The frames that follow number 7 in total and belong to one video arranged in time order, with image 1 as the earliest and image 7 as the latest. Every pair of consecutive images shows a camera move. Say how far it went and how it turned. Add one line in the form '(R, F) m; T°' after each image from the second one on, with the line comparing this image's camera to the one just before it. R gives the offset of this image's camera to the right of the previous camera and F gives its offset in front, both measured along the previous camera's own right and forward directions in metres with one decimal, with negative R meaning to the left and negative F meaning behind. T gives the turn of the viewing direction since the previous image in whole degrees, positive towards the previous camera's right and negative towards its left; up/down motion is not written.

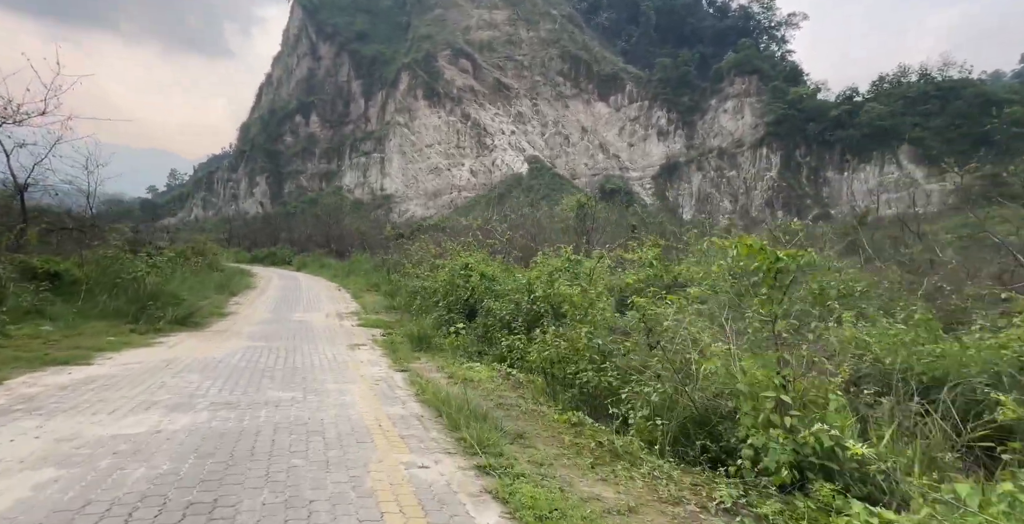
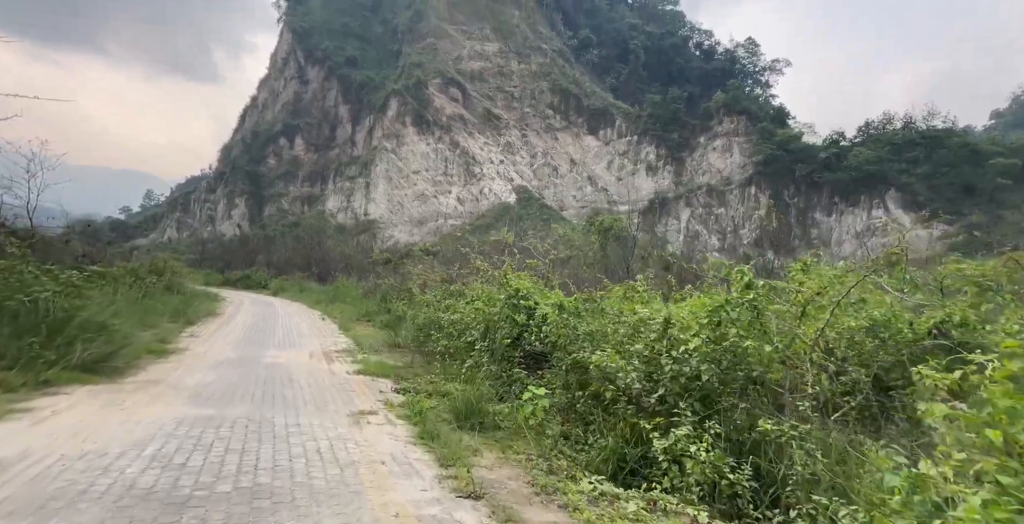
(-0.4, +1.1) m; +2°
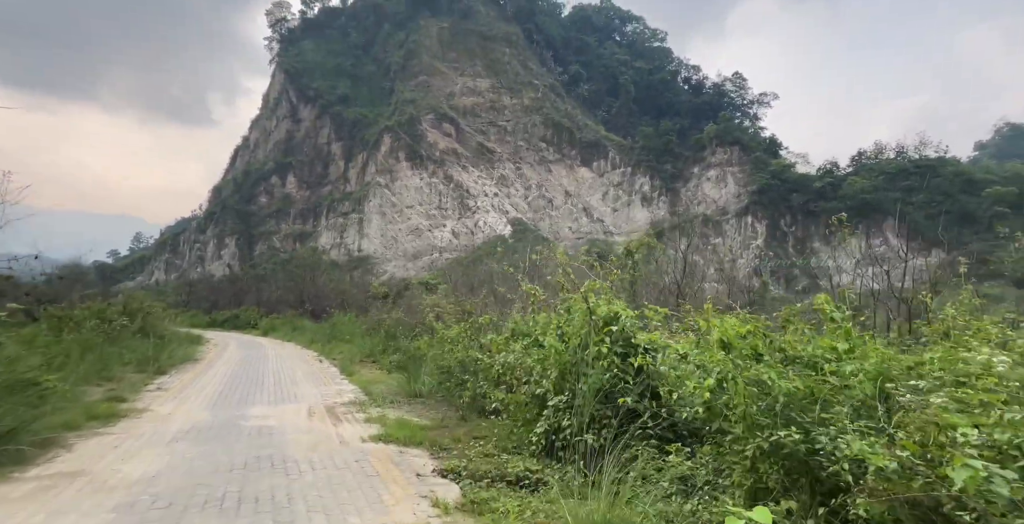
(-0.3, +0.8) m; +1°
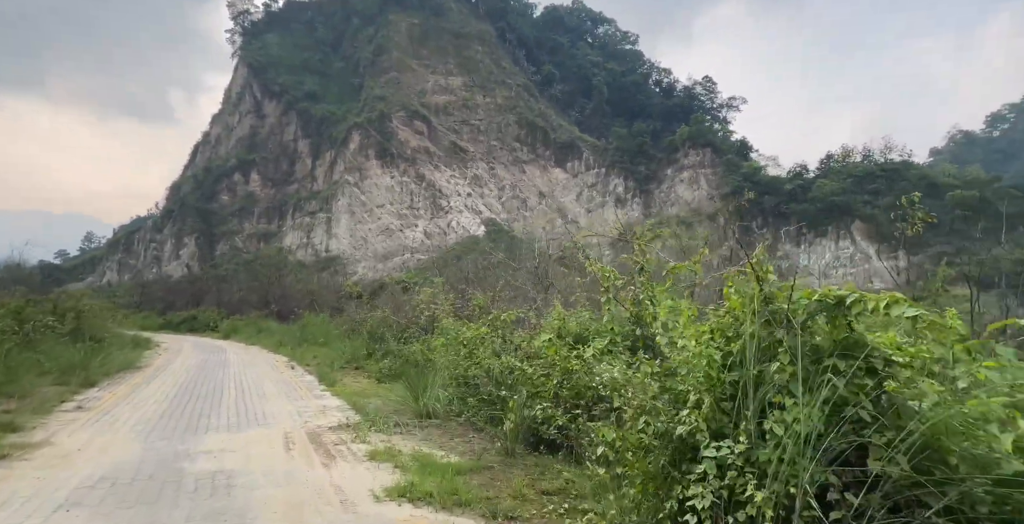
(-0.3, +0.8) m; +3°
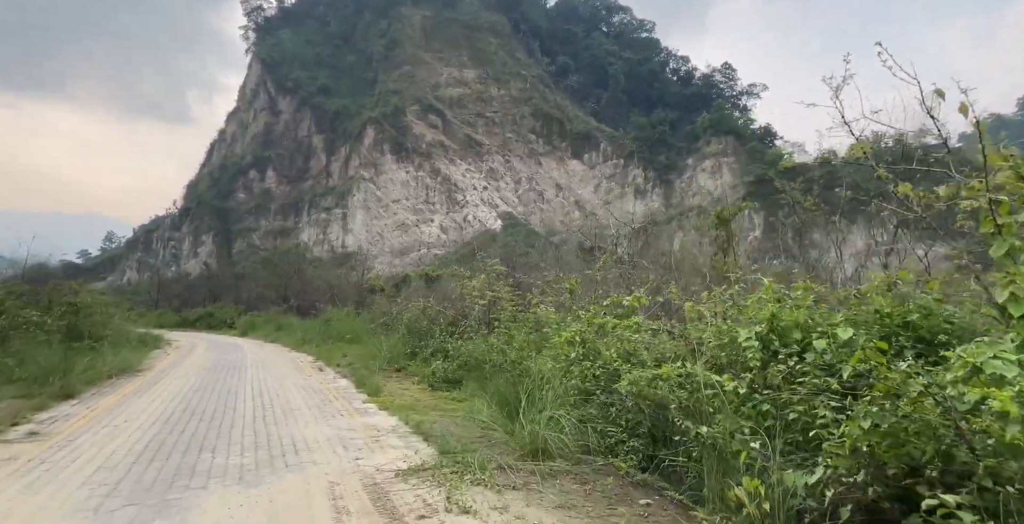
(-0.4, +0.8) m; -1°
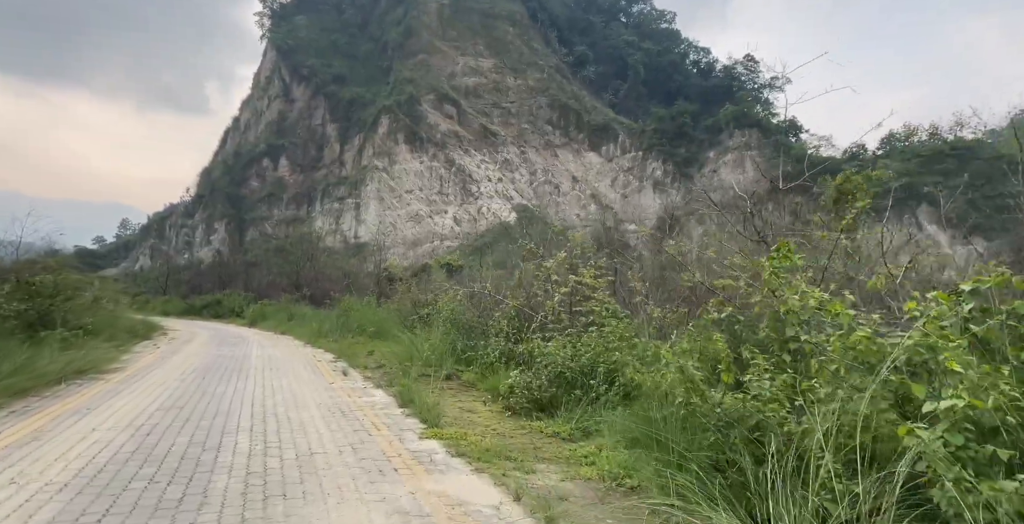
(-0.4, +0.9) m; -1°
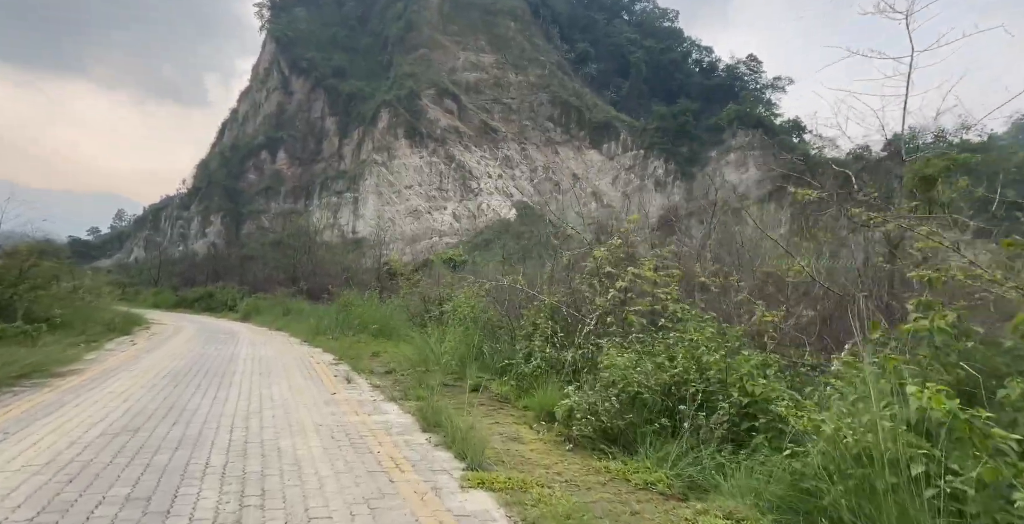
(-0.2, +0.5) m; 0°
